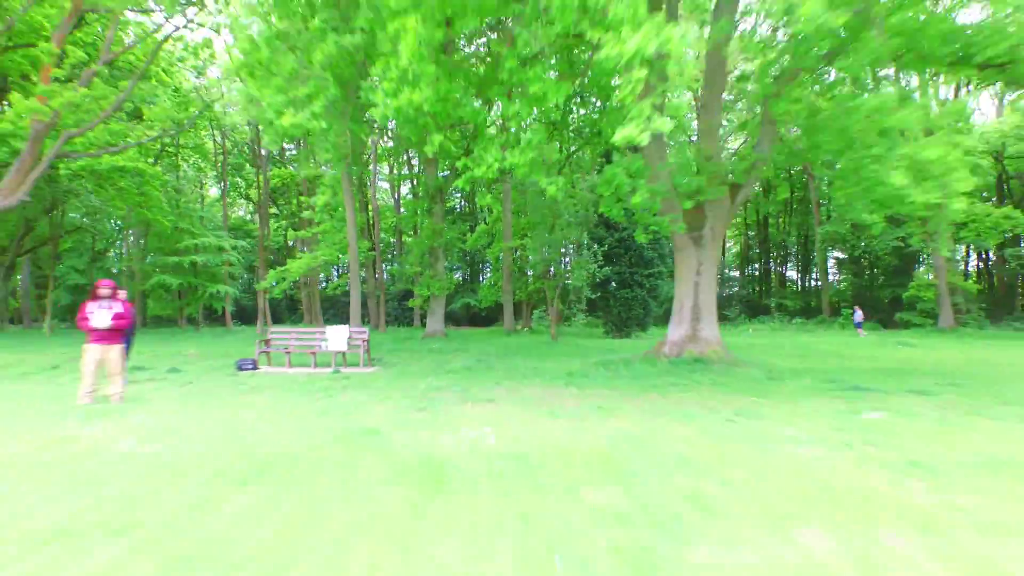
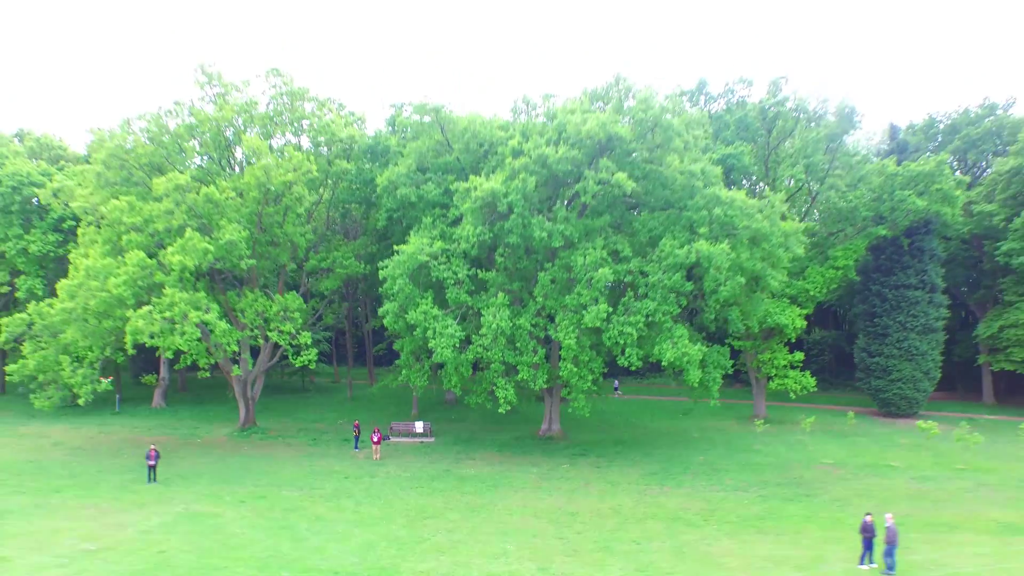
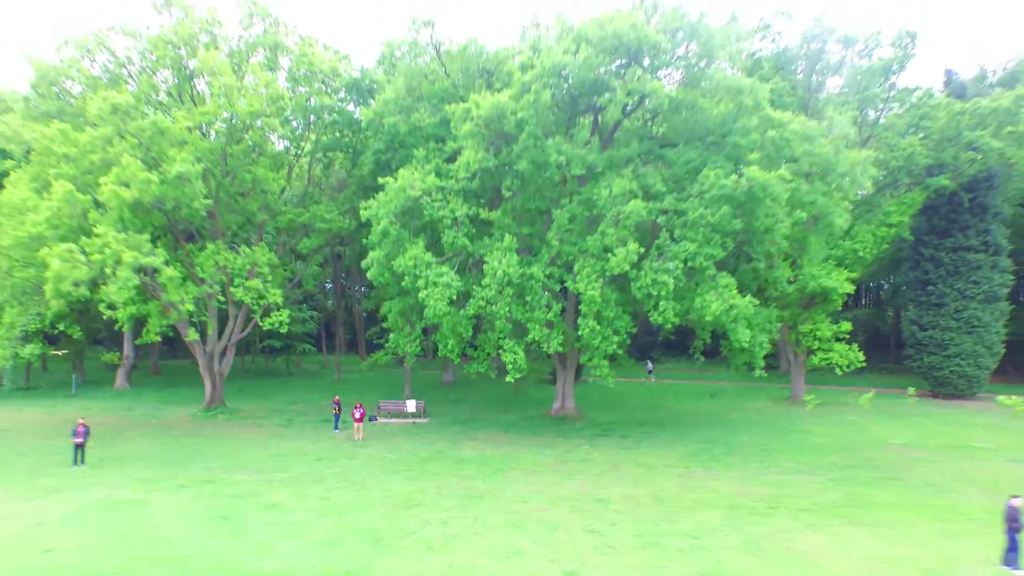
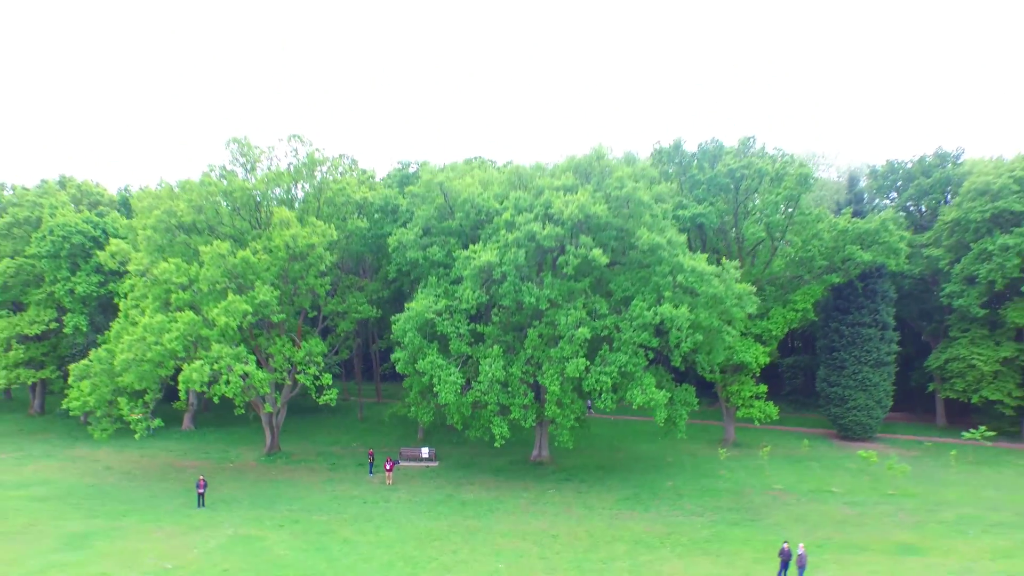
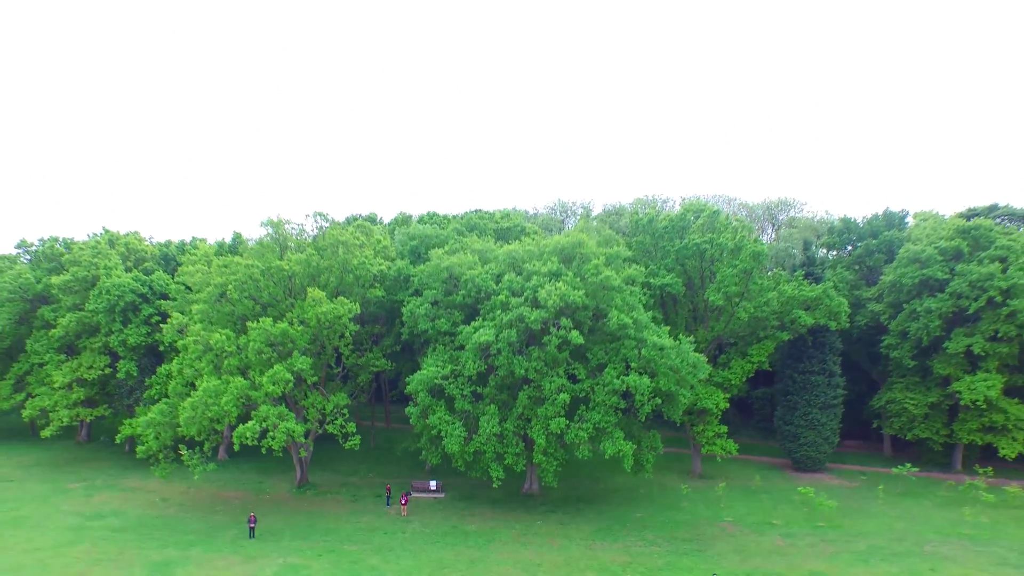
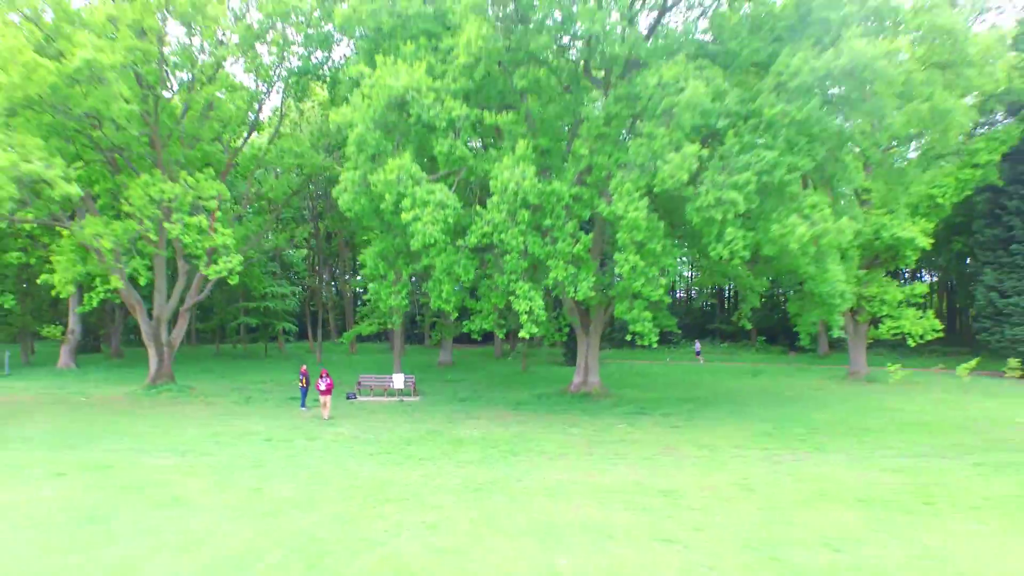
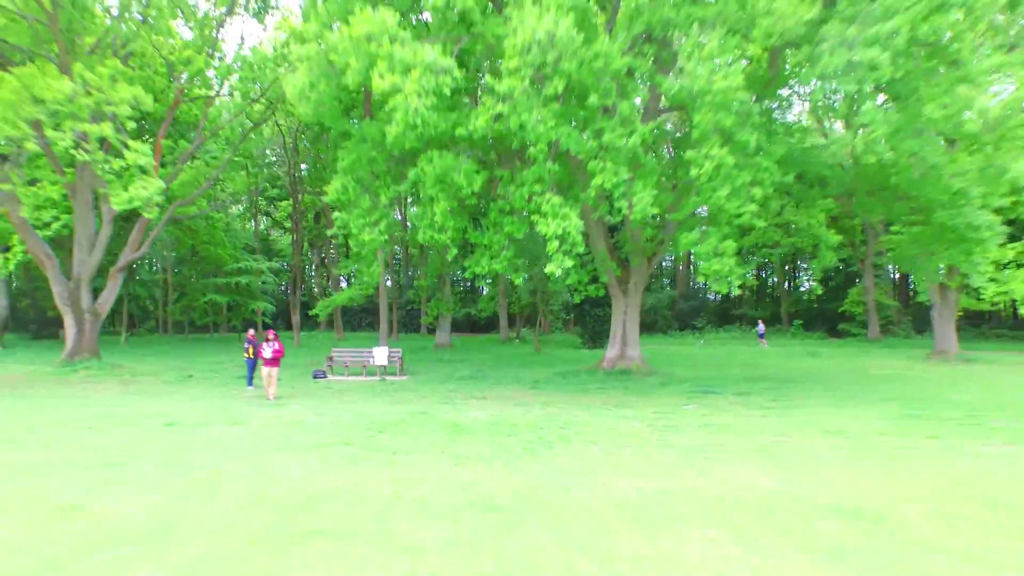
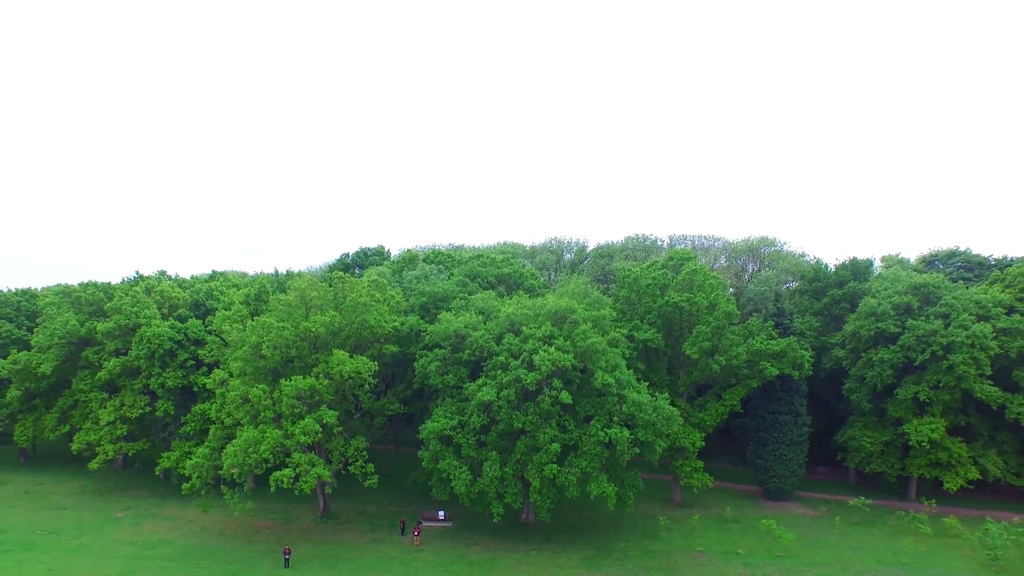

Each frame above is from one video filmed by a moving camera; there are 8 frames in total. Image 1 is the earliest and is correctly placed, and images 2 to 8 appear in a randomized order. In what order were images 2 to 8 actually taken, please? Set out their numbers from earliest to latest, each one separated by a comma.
7, 6, 3, 2, 4, 5, 8
